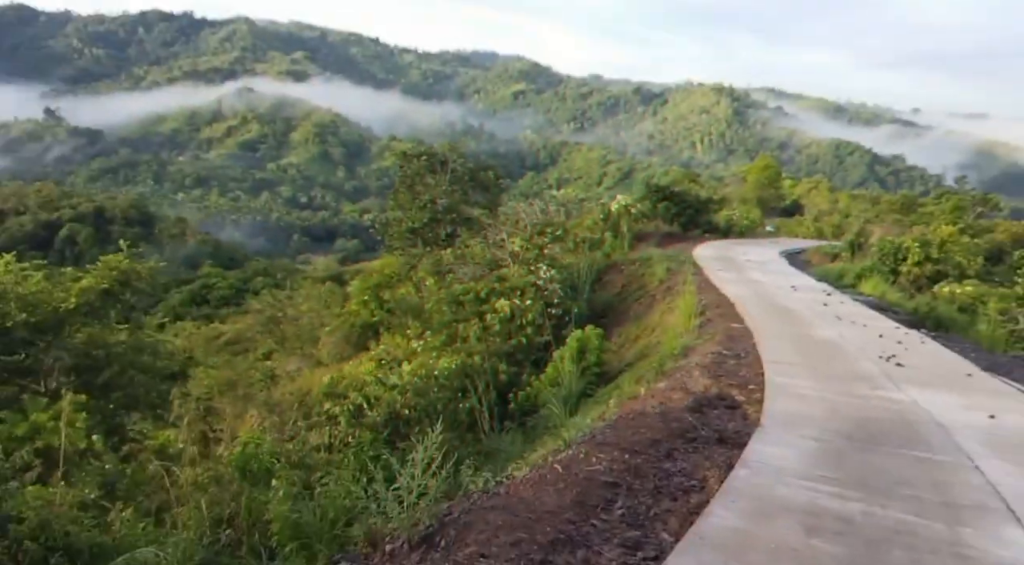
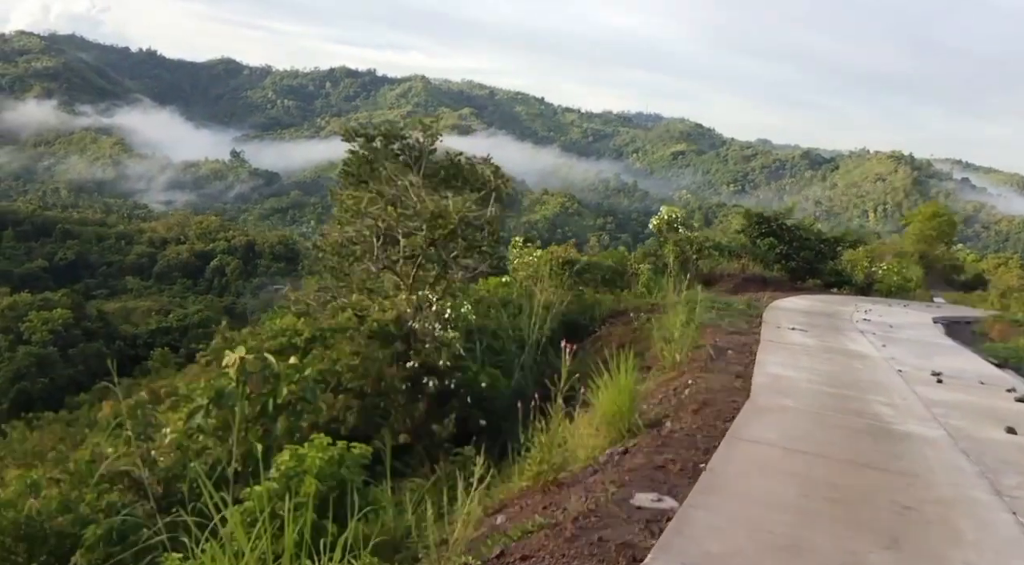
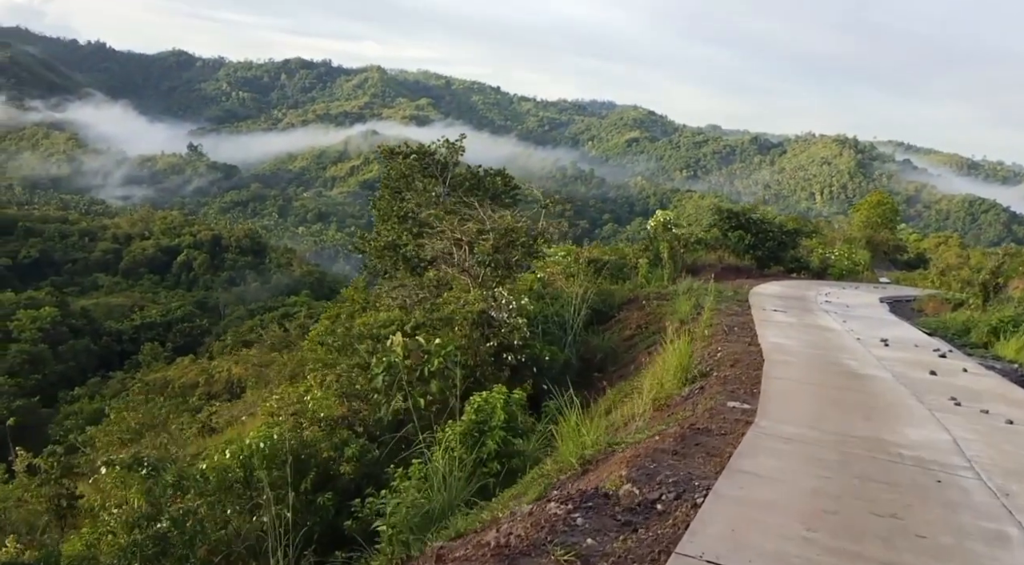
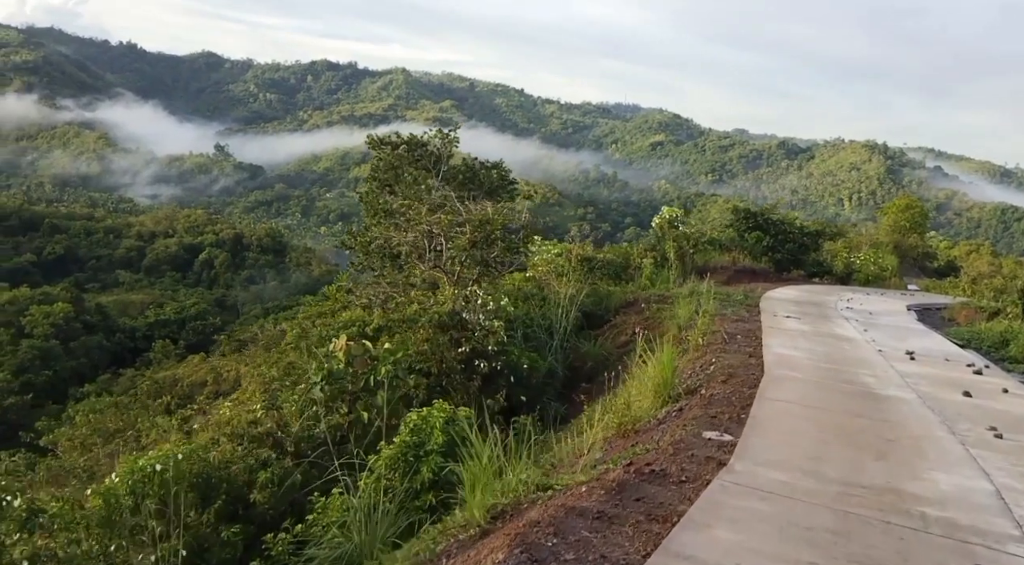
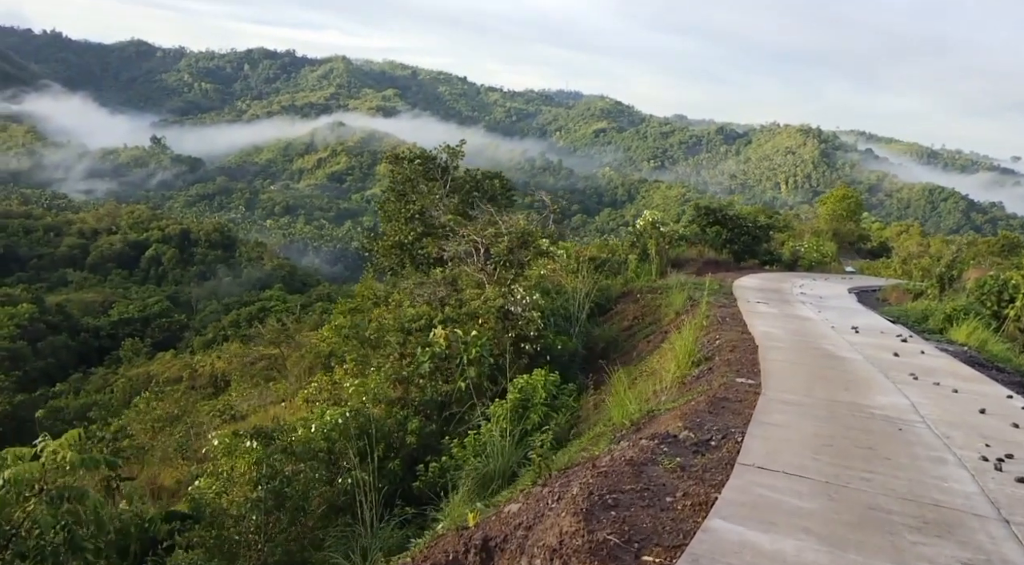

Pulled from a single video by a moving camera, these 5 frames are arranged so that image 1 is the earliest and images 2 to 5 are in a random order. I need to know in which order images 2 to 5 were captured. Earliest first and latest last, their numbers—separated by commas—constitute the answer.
5, 3, 4, 2
